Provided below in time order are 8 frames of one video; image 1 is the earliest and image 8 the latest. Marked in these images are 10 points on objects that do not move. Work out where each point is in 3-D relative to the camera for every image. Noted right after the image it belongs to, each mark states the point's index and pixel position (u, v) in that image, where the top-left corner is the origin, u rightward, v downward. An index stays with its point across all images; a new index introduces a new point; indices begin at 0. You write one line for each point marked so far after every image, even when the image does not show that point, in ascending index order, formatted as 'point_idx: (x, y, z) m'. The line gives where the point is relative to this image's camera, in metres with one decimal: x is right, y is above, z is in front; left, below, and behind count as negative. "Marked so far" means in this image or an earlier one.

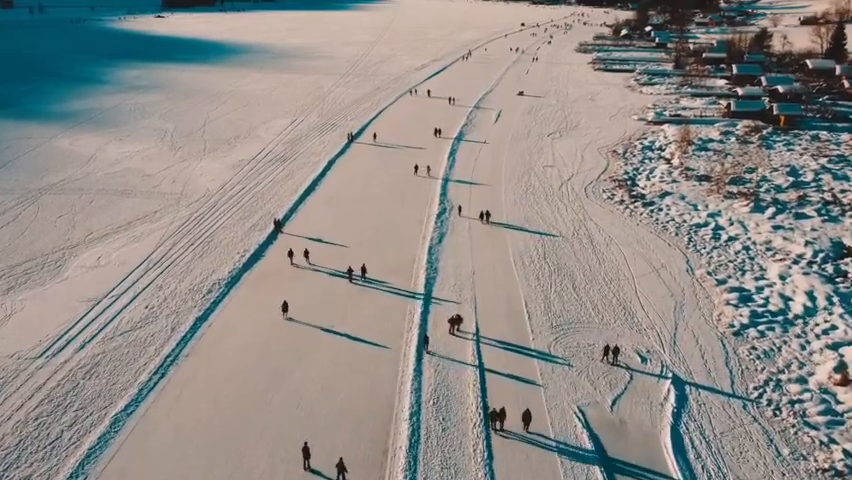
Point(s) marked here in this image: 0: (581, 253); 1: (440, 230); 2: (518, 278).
0: (+4.2, -0.4, +17.7) m
1: (+0.4, +0.3, +19.2) m
2: (+2.3, -0.9, +16.4) m
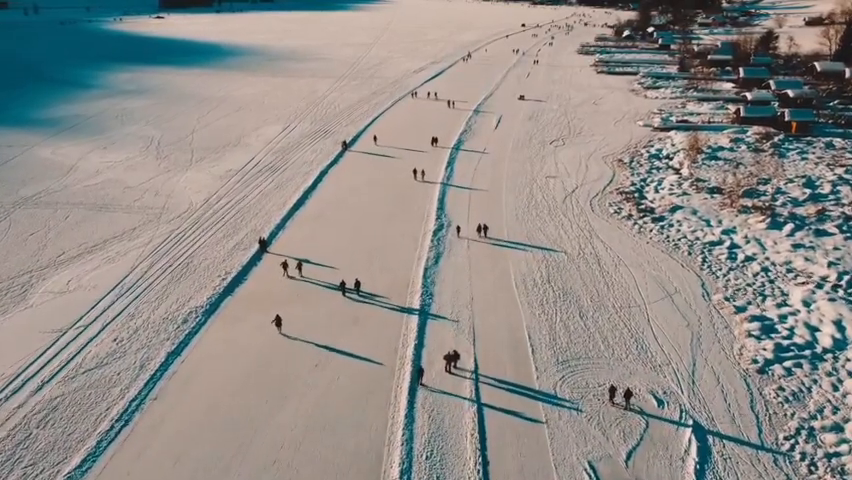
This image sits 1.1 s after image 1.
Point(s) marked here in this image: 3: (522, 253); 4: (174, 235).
0: (+4.1, -1.0, +16.5) m
1: (+0.3, -0.3, +18.0) m
2: (+2.2, -1.5, +15.1) m
3: (+2.6, -0.5, +17.6) m
4: (-7.4, +0.1, +19.0) m
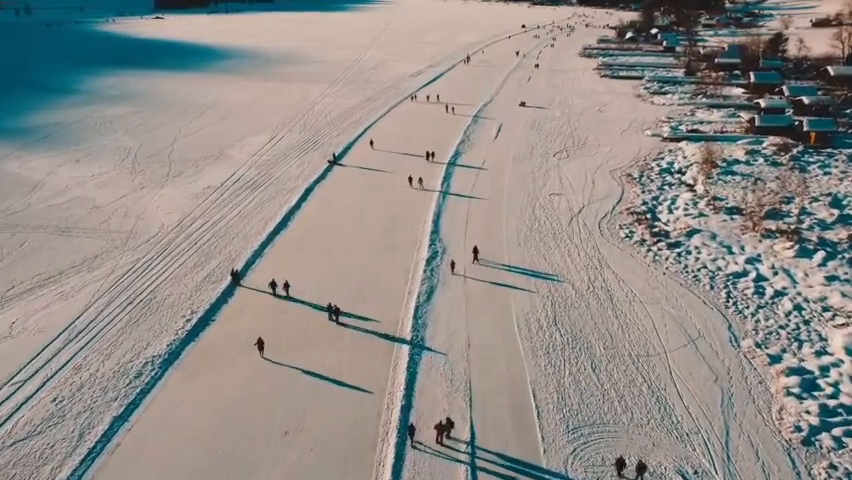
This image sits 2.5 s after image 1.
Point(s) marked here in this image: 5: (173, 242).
0: (+3.9, -1.7, +14.6) m
1: (+0.1, -1.1, +16.1) m
2: (+2.0, -2.3, +13.3) m
3: (+2.4, -1.3, +15.7) m
4: (-7.6, -0.7, +17.1) m
5: (-7.2, -0.1, +18.6) m
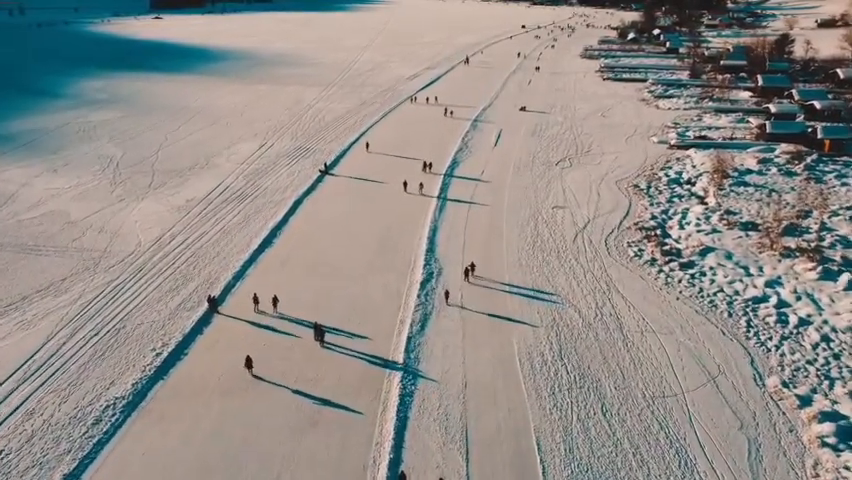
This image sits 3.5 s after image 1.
0: (+3.7, -2.3, +13.3) m
1: (-0.1, -1.6, +14.8) m
2: (+1.8, -2.8, +12.0) m
3: (+2.2, -1.8, +14.4) m
4: (-7.7, -1.2, +15.8) m
5: (-7.4, -0.6, +17.4) m
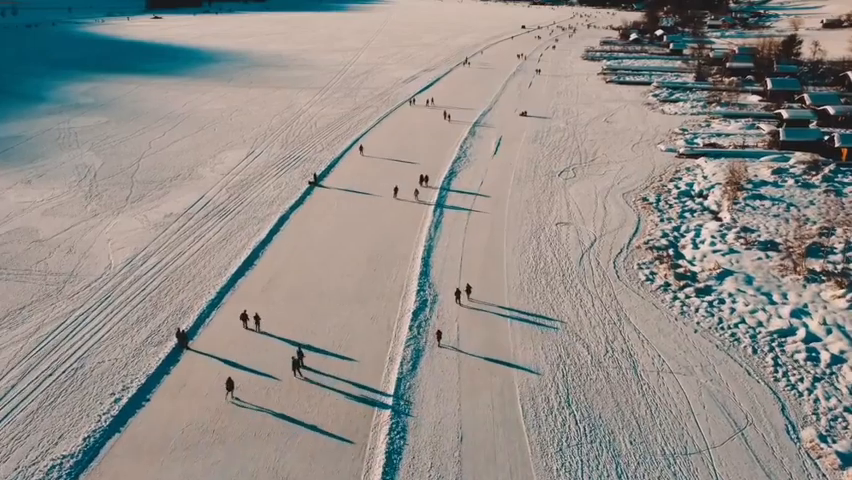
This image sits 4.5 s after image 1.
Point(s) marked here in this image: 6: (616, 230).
0: (+3.6, -2.9, +11.9) m
1: (-0.2, -2.2, +13.4) m
2: (+1.7, -3.4, +10.6) m
3: (+2.1, -2.4, +13.0) m
4: (-7.9, -1.8, +14.4) m
5: (-7.6, -1.2, +15.9) m
6: (+5.7, +0.3, +19.4) m
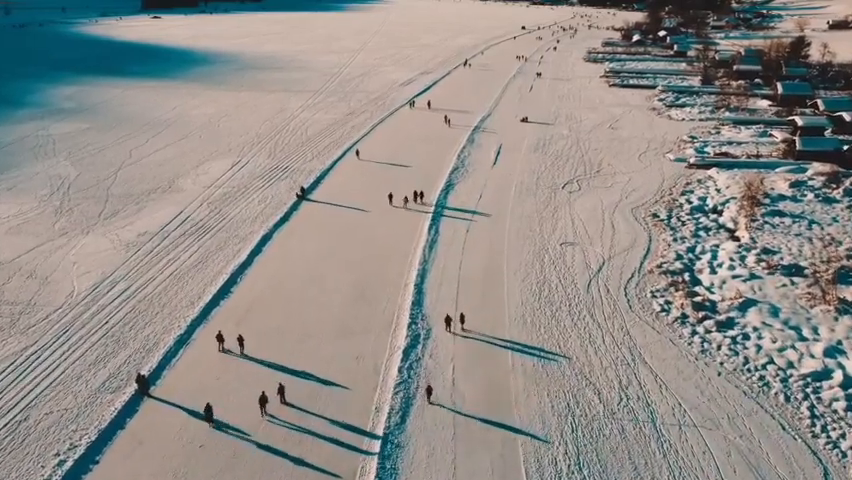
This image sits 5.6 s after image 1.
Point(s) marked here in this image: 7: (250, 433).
0: (+3.4, -3.5, +10.4) m
1: (-0.4, -2.8, +11.9) m
2: (+1.5, -4.0, +9.1) m
3: (+1.9, -3.0, +11.5) m
4: (-8.0, -2.4, +12.9) m
5: (-7.7, -1.8, +14.4) m
6: (+5.5, -0.3, +17.9) m
7: (-3.0, -3.4, +10.6) m
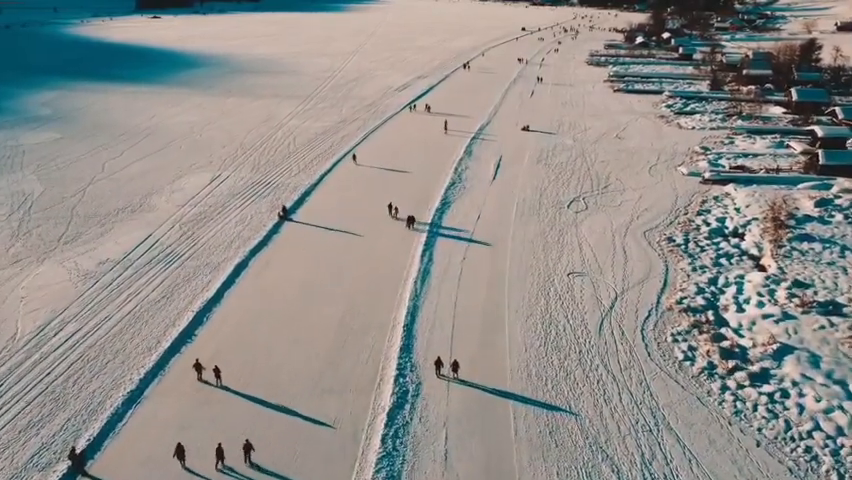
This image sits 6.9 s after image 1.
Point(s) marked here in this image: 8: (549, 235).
0: (+3.2, -4.2, +8.6) m
1: (-0.6, -3.6, +10.1) m
2: (+1.3, -4.8, +7.2) m
3: (+1.7, -3.8, +9.7) m
4: (-8.2, -3.1, +11.0) m
5: (-7.9, -2.5, +12.6) m
6: (+5.3, -1.1, +16.1) m
7: (-3.2, -4.1, +8.8) m
8: (+3.6, +0.1, +18.8) m
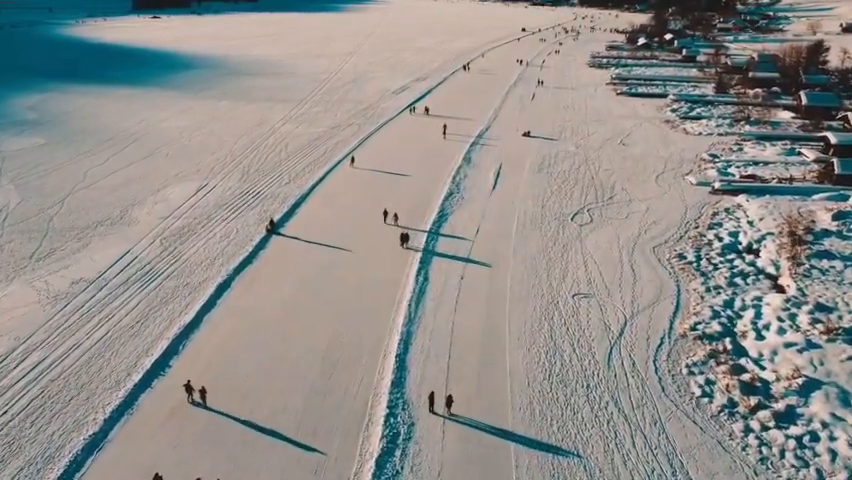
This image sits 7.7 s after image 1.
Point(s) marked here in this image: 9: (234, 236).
0: (+3.1, -4.7, +7.5) m
1: (-0.7, -4.0, +9.0) m
2: (+1.2, -5.2, +6.1) m
3: (+1.6, -4.2, +8.6) m
4: (-8.4, -3.6, +9.9) m
5: (-8.0, -3.0, +11.5) m
6: (+5.2, -1.5, +15.0) m
7: (-3.3, -4.6, +7.7) m
8: (+3.4, -0.4, +17.7) m
9: (-5.5, +0.1, +18.6) m
